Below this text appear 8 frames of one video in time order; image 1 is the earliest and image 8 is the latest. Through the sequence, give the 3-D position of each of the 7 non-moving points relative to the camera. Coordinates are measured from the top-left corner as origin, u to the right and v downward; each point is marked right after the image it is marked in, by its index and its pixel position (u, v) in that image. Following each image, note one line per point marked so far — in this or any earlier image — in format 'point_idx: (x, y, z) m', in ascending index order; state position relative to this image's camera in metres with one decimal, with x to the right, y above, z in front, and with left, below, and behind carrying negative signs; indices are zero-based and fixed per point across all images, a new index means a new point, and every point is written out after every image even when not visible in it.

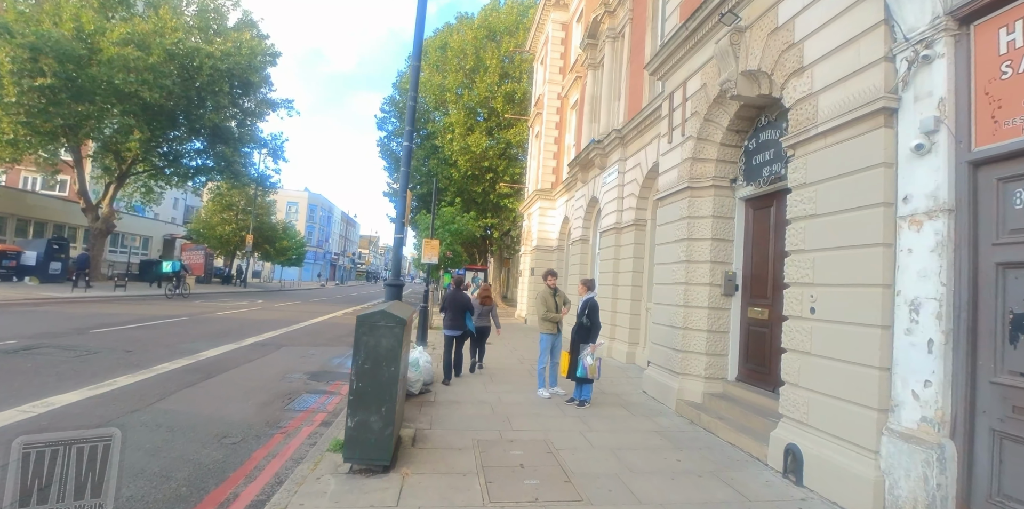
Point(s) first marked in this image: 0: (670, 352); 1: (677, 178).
0: (+2.4, -1.5, +7.3) m
1: (+2.6, +1.2, +7.5) m
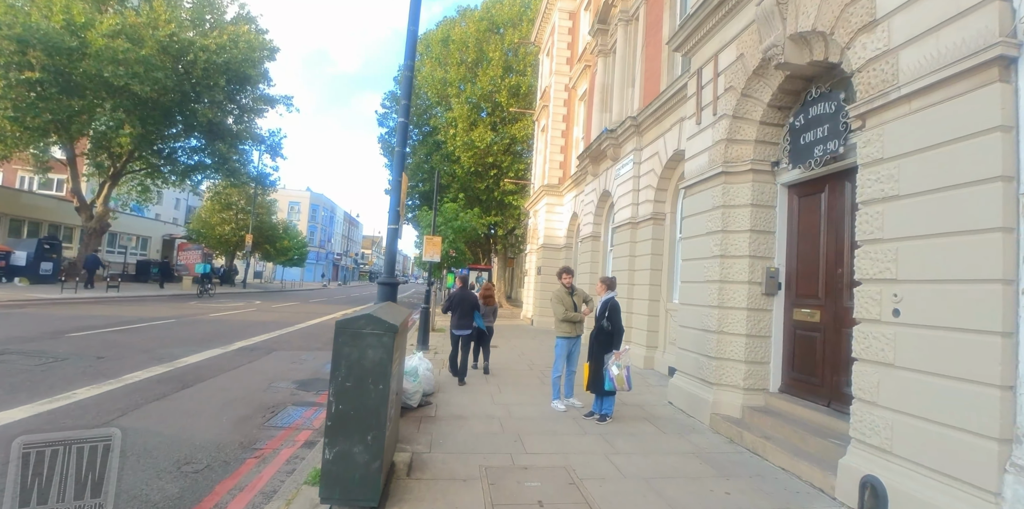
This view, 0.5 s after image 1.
0: (+2.6, -1.4, +6.4) m
1: (+2.7, +1.3, +6.7) m
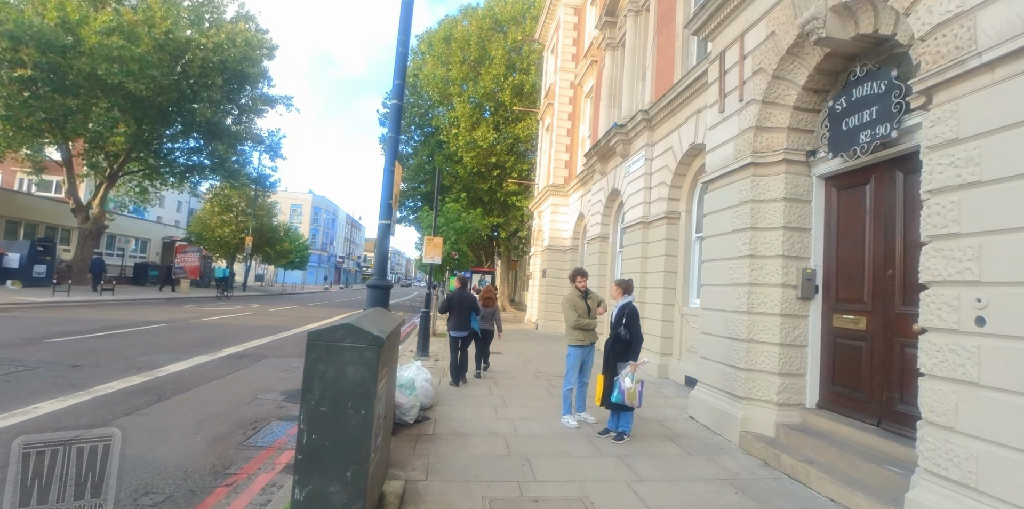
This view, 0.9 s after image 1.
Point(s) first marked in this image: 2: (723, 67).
0: (+2.6, -1.4, +5.8) m
1: (+2.8, +1.3, +6.1) m
2: (+2.9, +2.6, +6.6) m
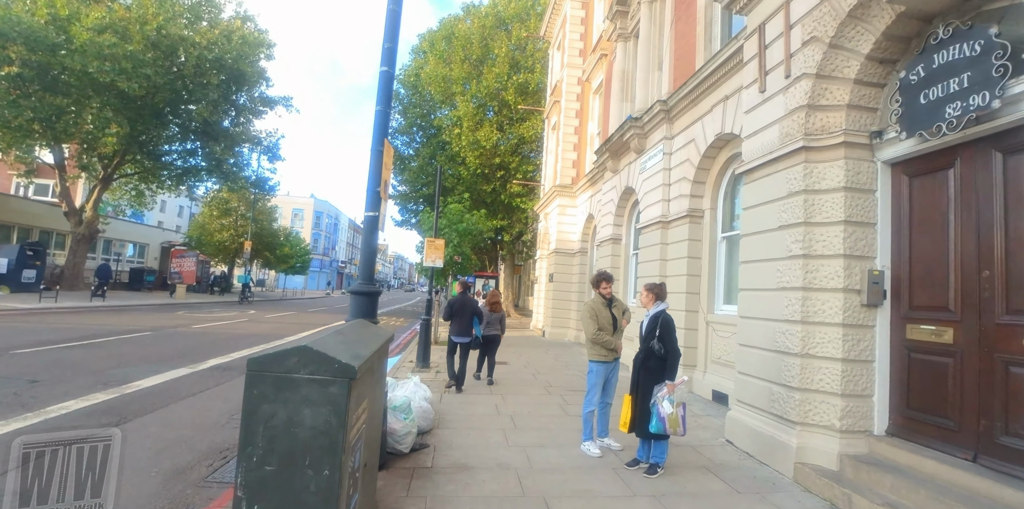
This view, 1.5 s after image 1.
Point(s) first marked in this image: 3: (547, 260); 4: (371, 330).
0: (+2.8, -1.4, +5.0) m
1: (+2.9, +1.3, +5.2) m
2: (+3.0, +2.6, +5.8) m
3: (+1.4, -0.2, +19.4) m
4: (-0.9, -0.5, +3.1) m
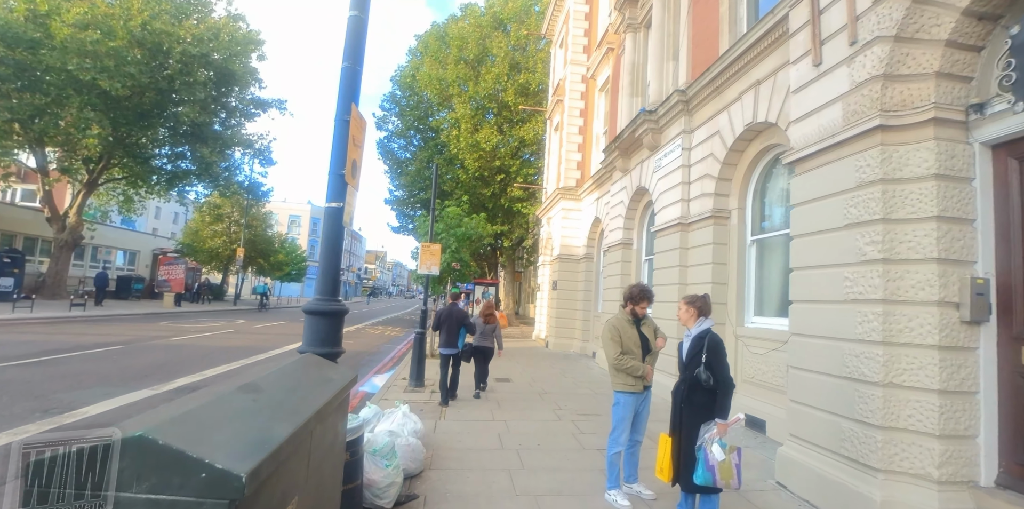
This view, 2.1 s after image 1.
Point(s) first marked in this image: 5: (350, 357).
0: (+2.8, -1.4, +4.0) m
1: (+3.0, +1.2, +4.3) m
2: (+3.1, +2.5, +4.8) m
3: (+1.5, -0.5, +18.4) m
4: (-0.8, -0.5, +2.2) m
5: (-4.4, -2.8, +13.0) m
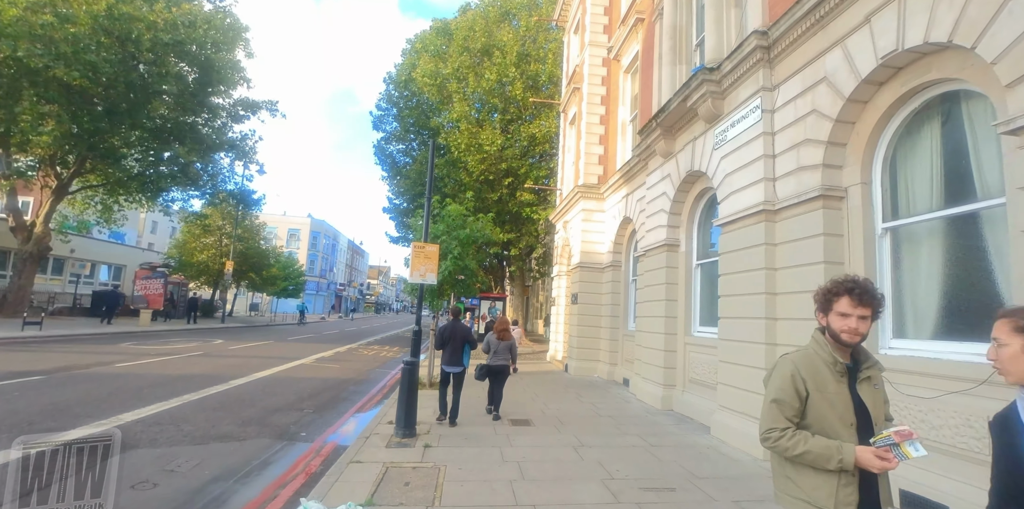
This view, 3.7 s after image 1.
0: (+3.1, -1.3, +1.7) m
1: (+3.2, +1.4, +2.0) m
2: (+3.3, +2.7, +2.6) m
3: (+1.8, -0.8, +16.1) m
4: (-0.6, -0.3, -0.1) m
5: (-4.0, -2.9, +10.7) m
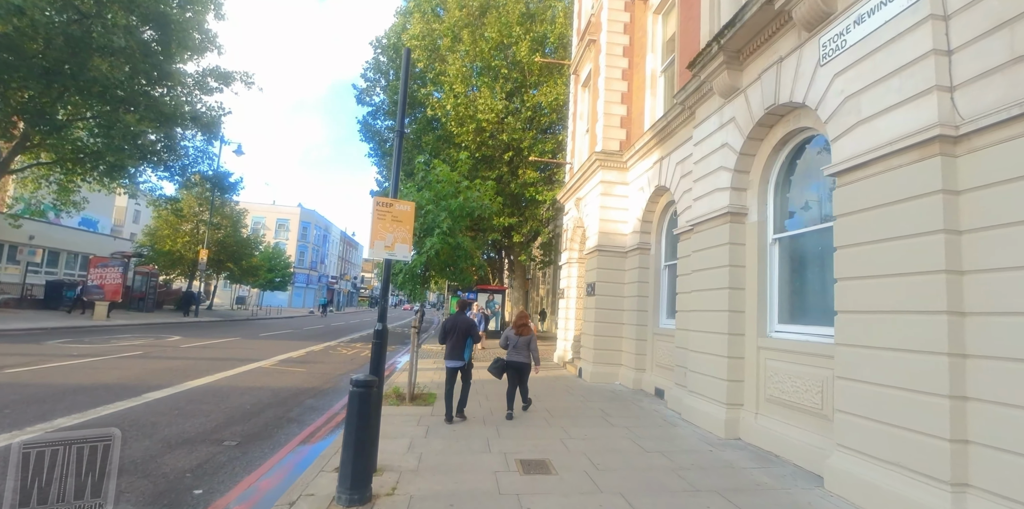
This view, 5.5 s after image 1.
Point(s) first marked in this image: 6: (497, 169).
0: (+3.2, -0.9, -0.8) m
1: (+3.4, +1.7, -0.4) m
2: (+3.5, +3.0, +0.1) m
3: (+1.9, -0.3, +13.7) m
4: (-0.4, 0.0, -2.6) m
5: (-3.9, -2.5, +8.2) m
6: (-0.5, +3.4, +18.9) m
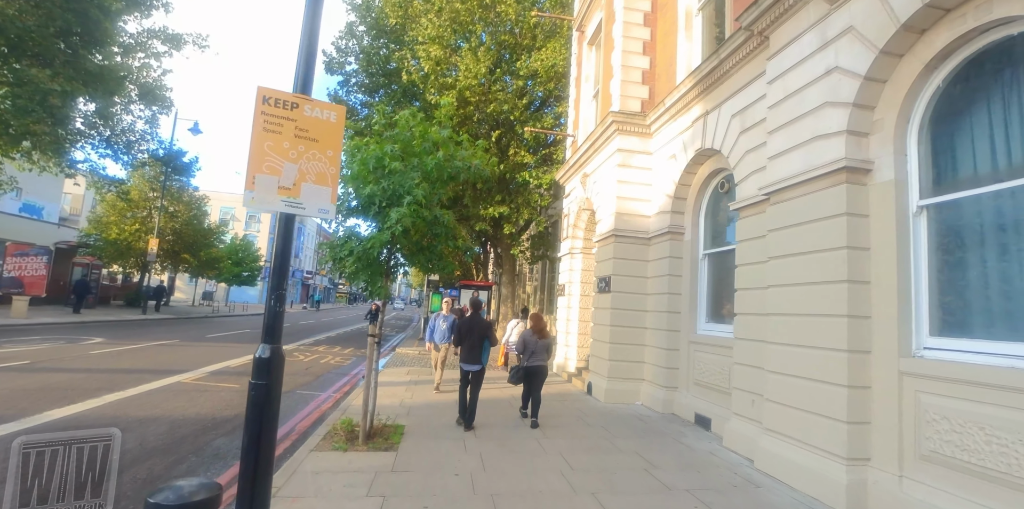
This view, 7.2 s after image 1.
0: (+3.5, -0.8, -3.0) m
1: (+3.7, +1.9, -2.7) m
2: (+3.8, +3.2, -2.1) m
3: (+1.7, 0.0, +11.3) m
4: (-0.1, +0.2, -5.0) m
5: (-4.0, -2.2, +5.7) m
6: (-0.8, +3.7, +16.5) m
